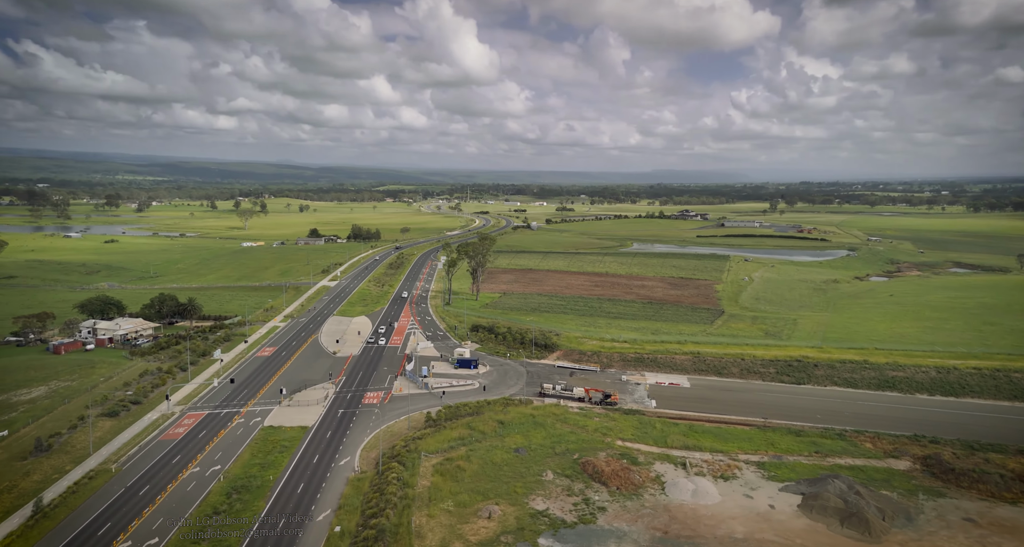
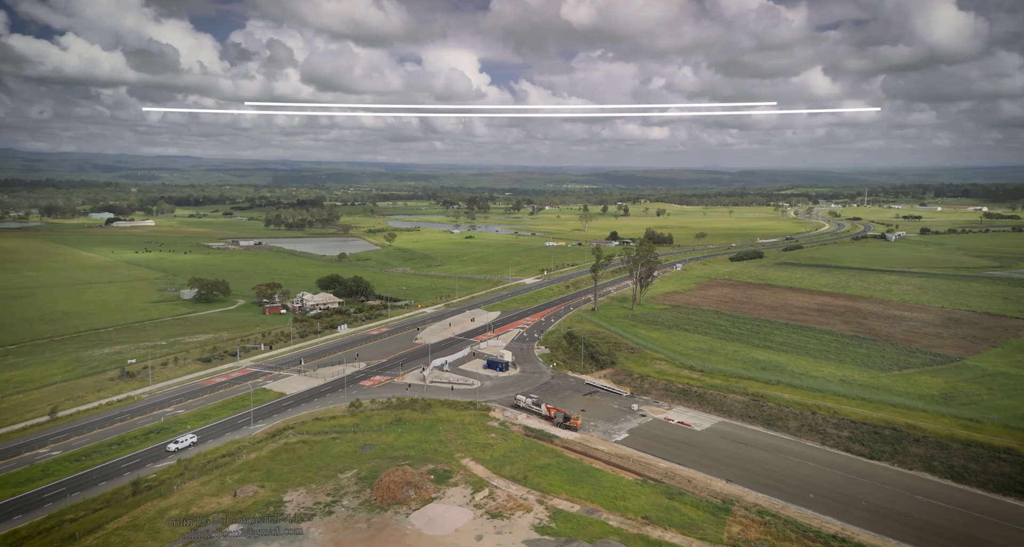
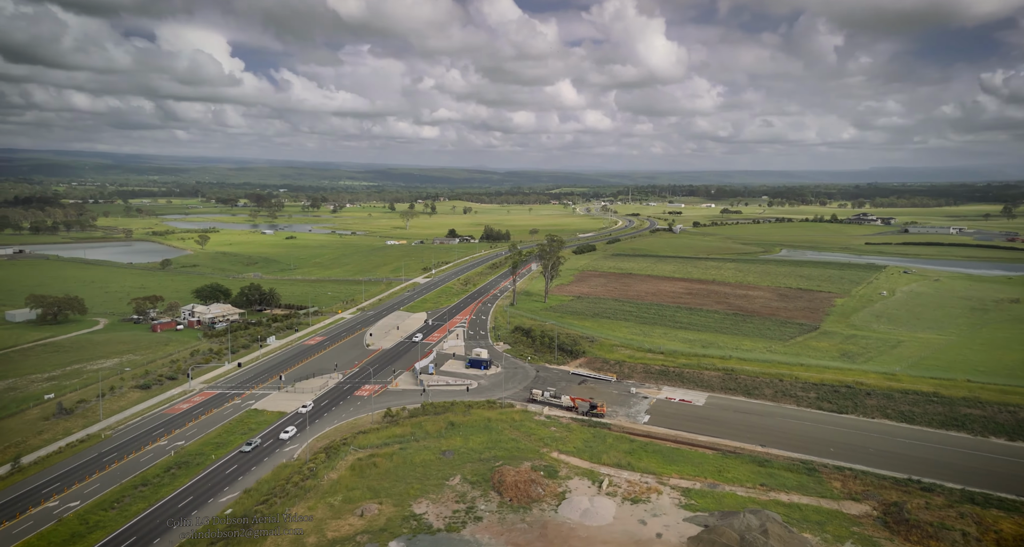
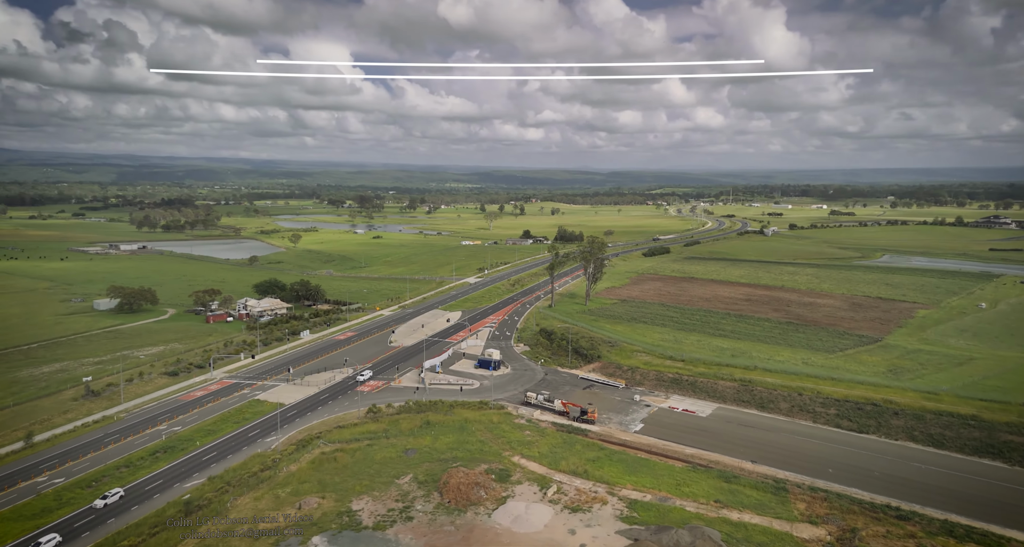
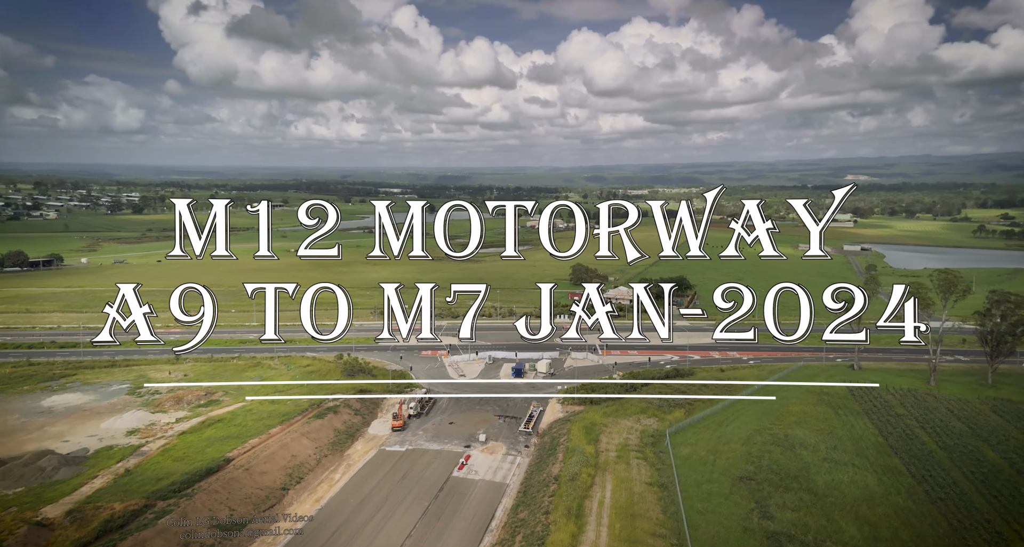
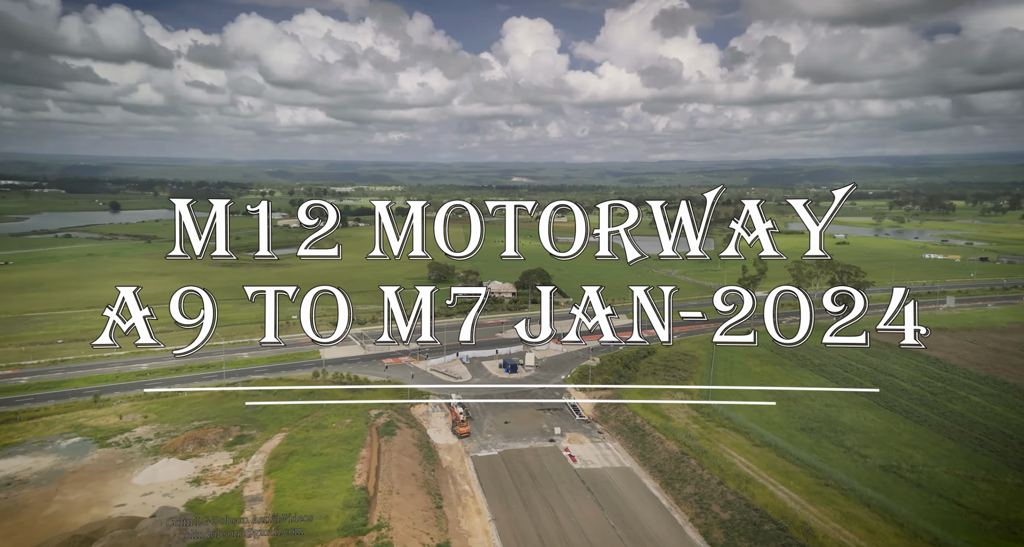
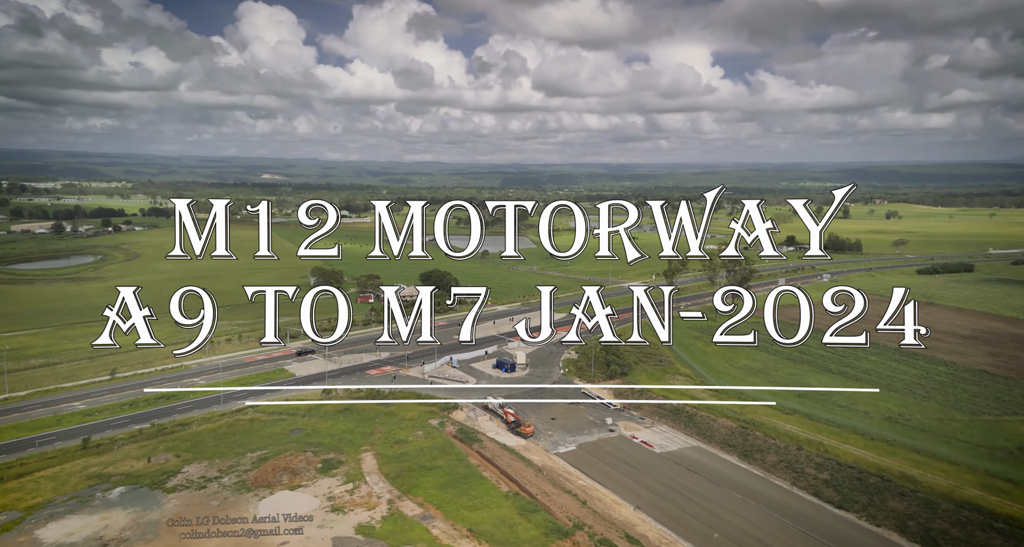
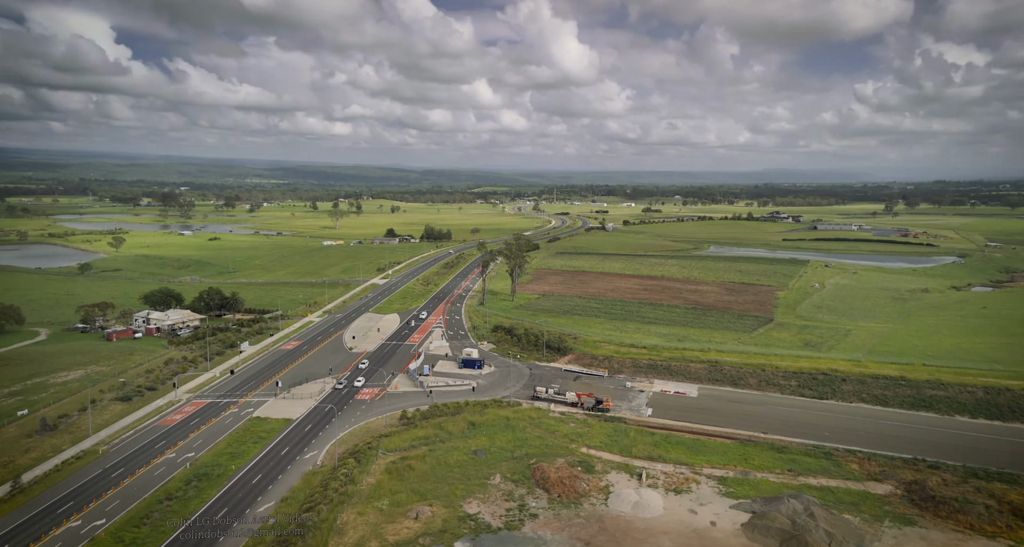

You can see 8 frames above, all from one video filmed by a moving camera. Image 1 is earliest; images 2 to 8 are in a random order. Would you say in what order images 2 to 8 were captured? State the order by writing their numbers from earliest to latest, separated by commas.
8, 3, 4, 2, 7, 6, 5
